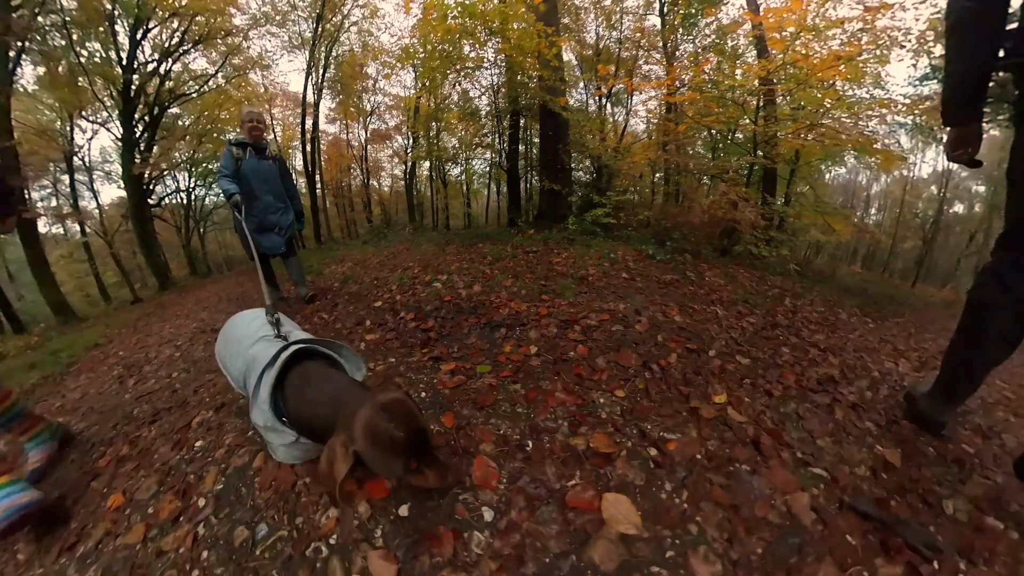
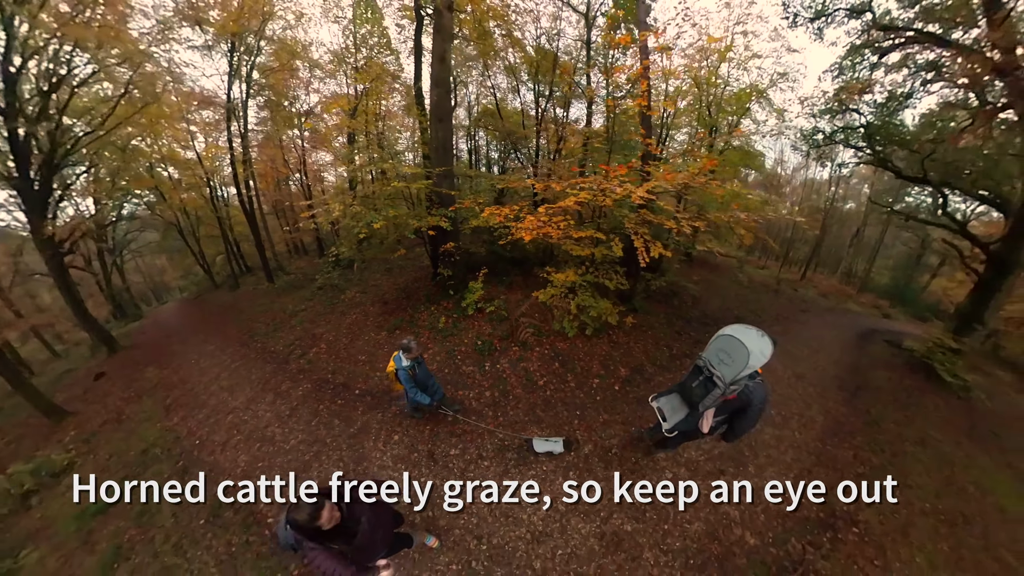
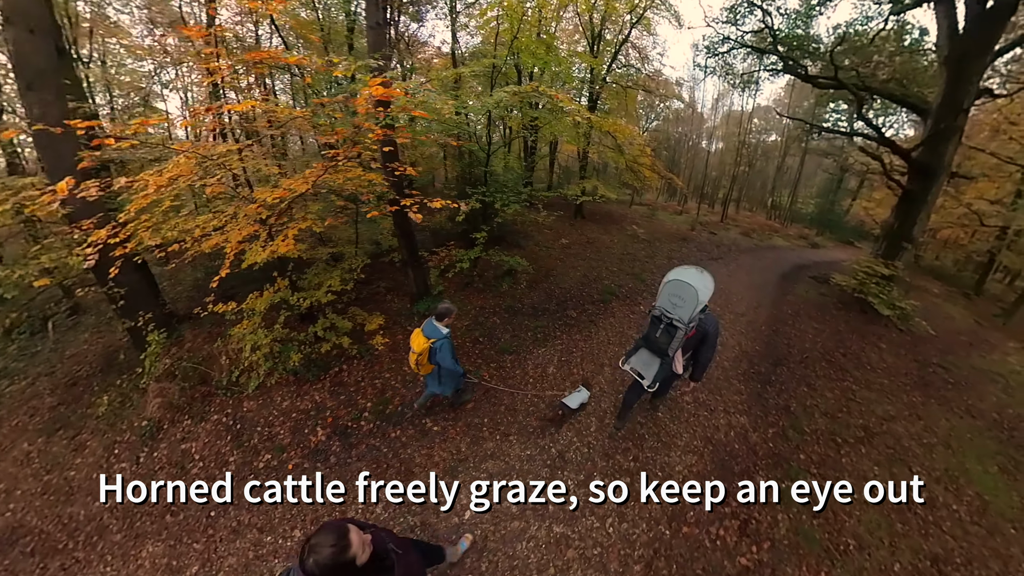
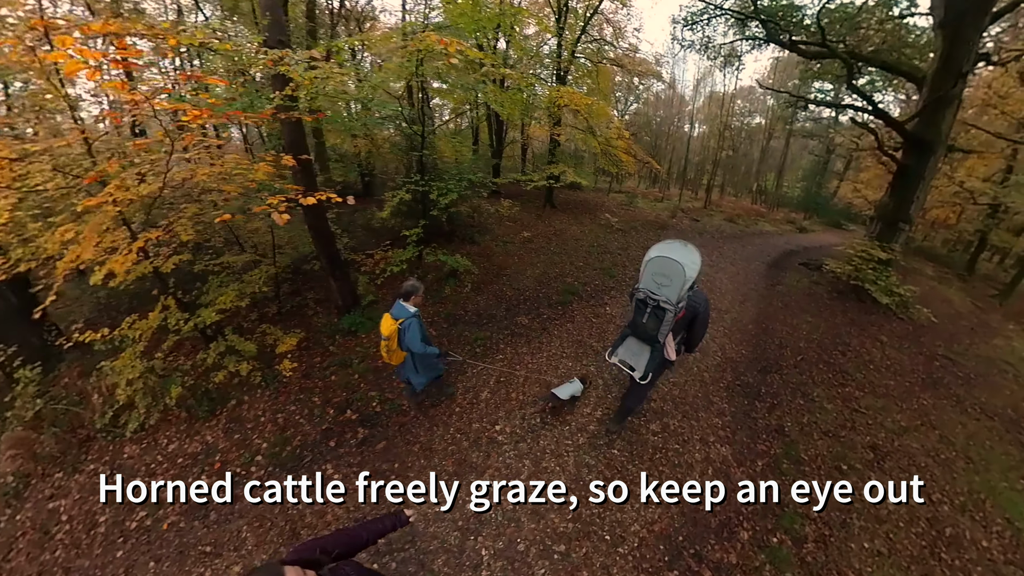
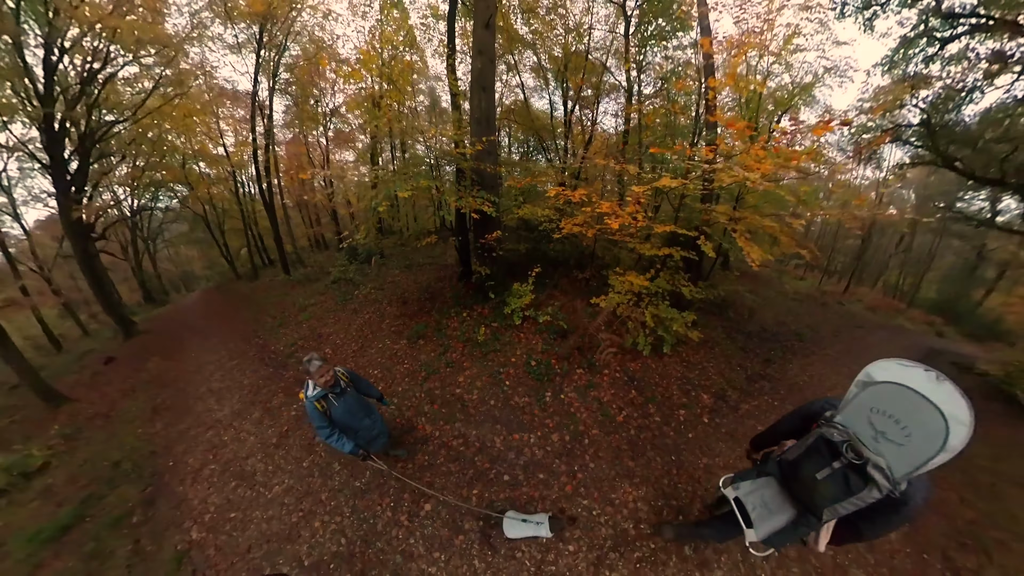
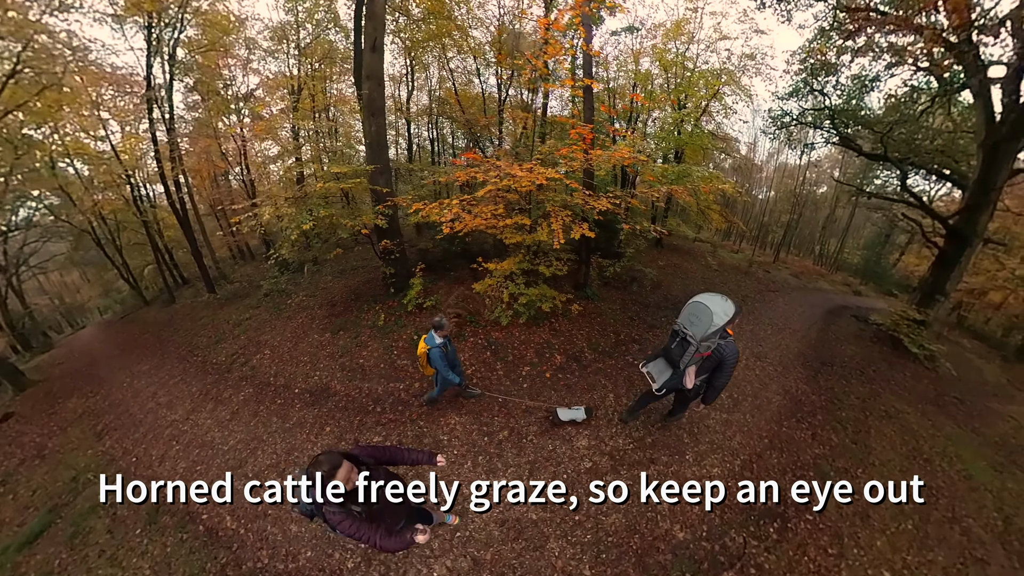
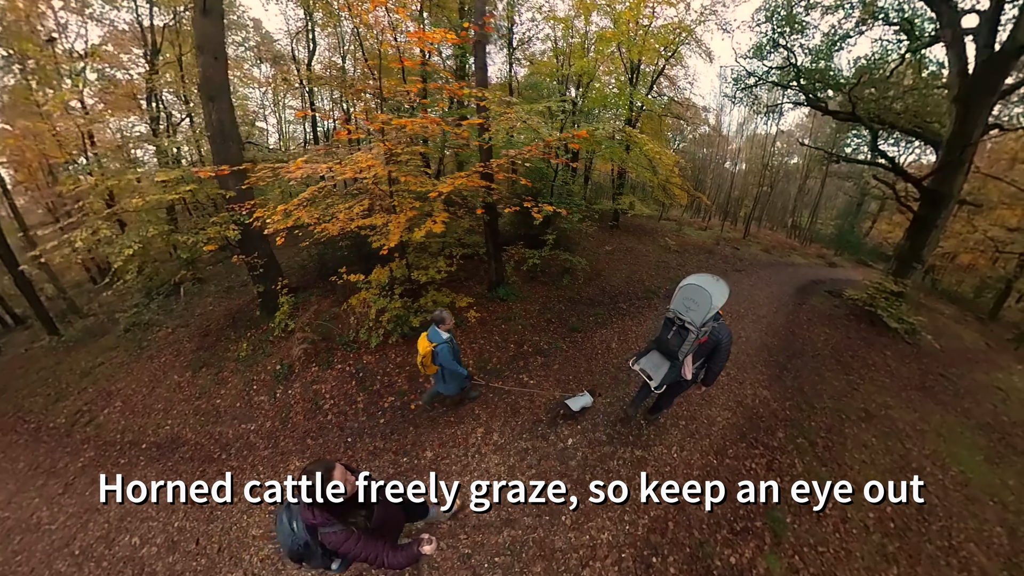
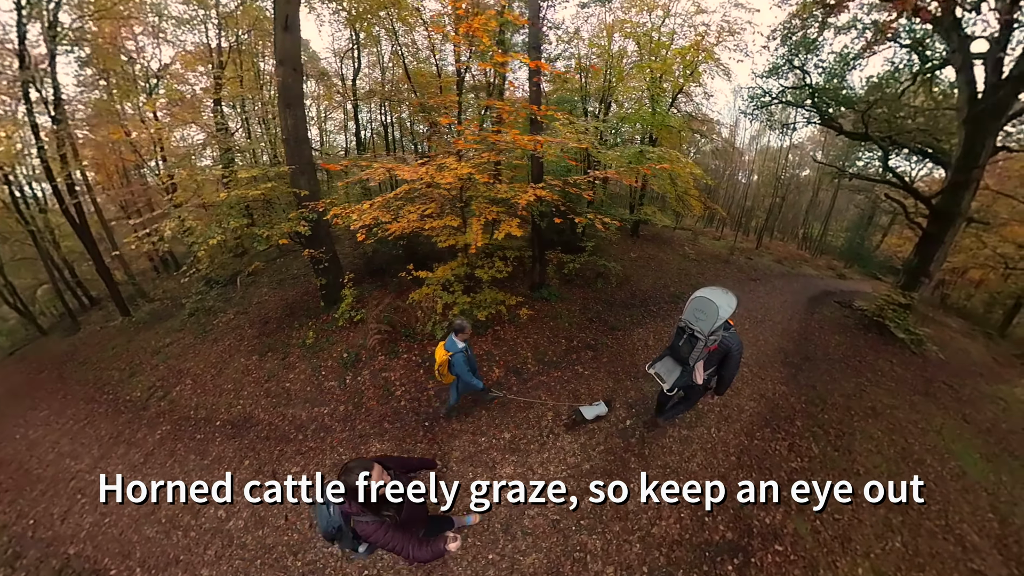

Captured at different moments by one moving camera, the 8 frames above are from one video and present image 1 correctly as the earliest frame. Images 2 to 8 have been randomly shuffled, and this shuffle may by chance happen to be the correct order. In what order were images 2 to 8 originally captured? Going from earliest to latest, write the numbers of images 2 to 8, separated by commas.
5, 2, 6, 8, 7, 3, 4
